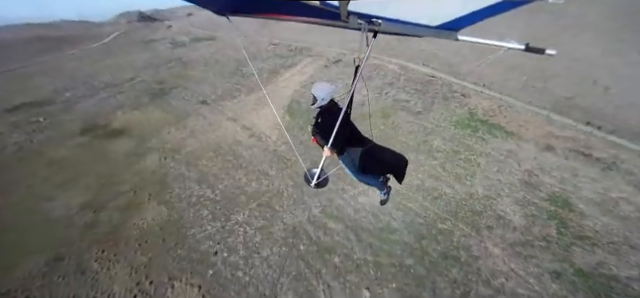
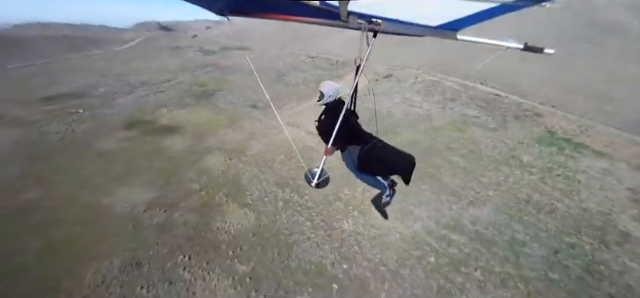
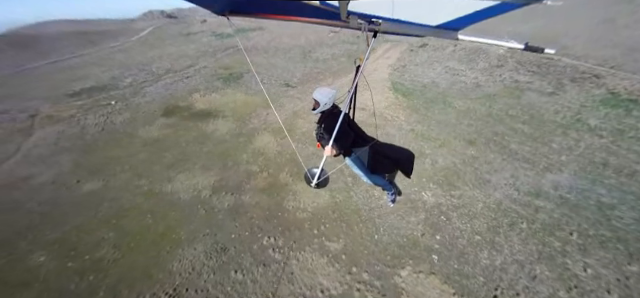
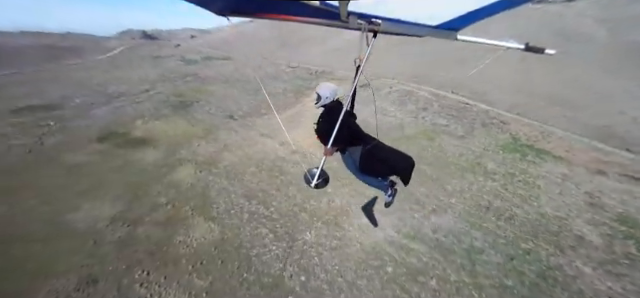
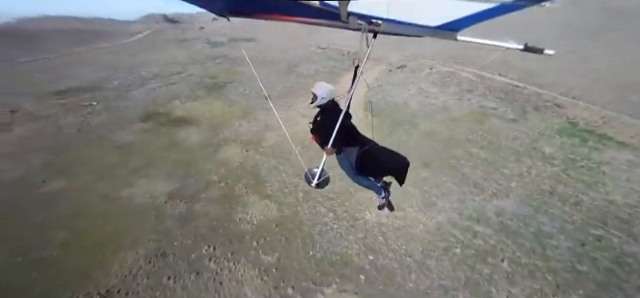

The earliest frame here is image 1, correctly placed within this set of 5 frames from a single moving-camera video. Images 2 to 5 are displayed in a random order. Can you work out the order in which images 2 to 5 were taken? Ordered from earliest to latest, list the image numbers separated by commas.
4, 2, 5, 3
